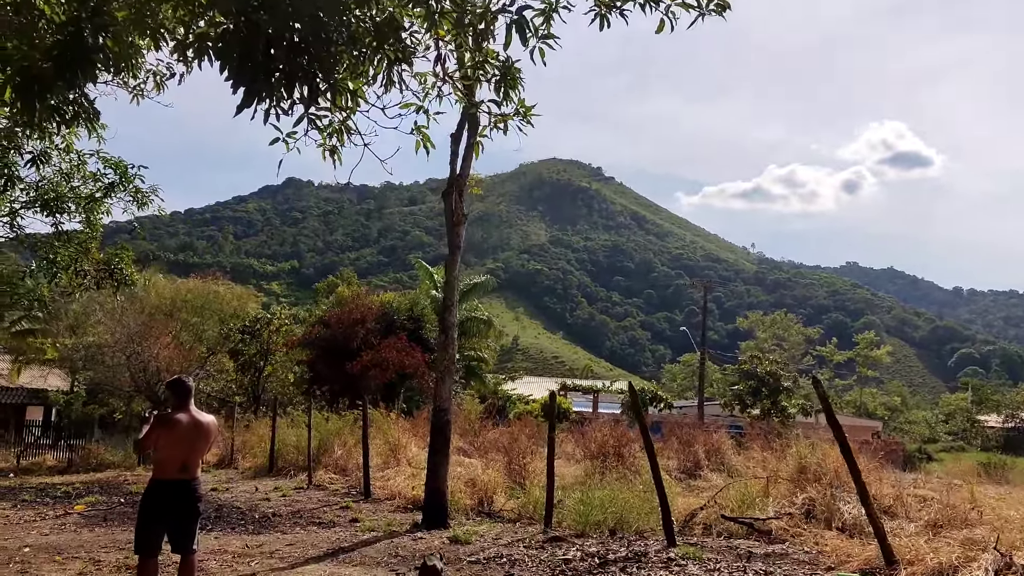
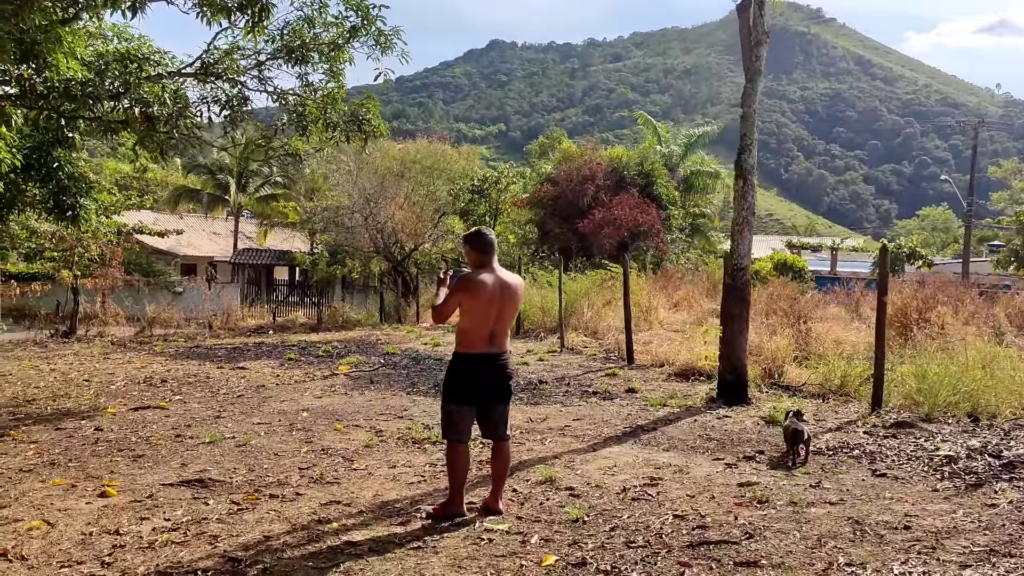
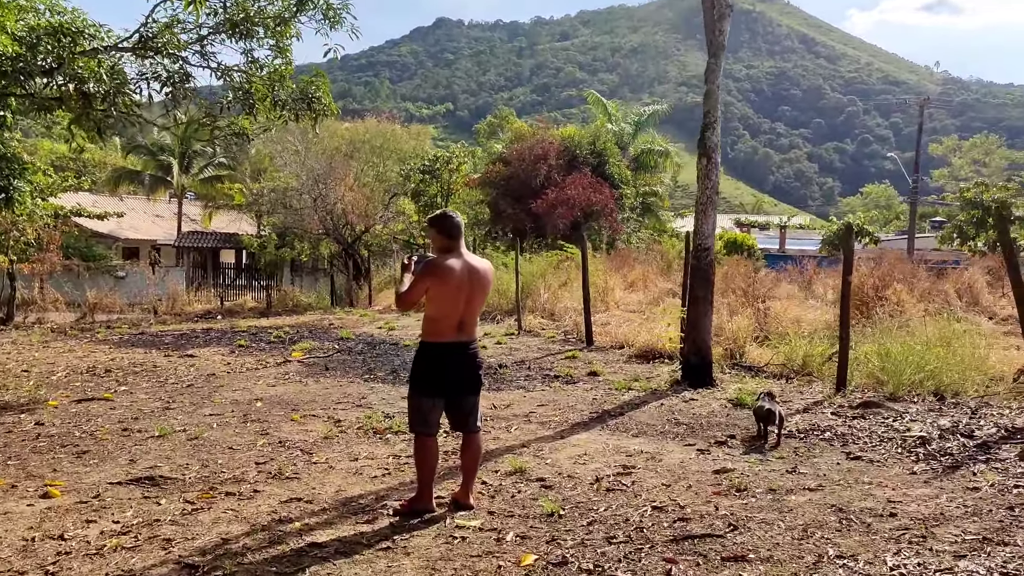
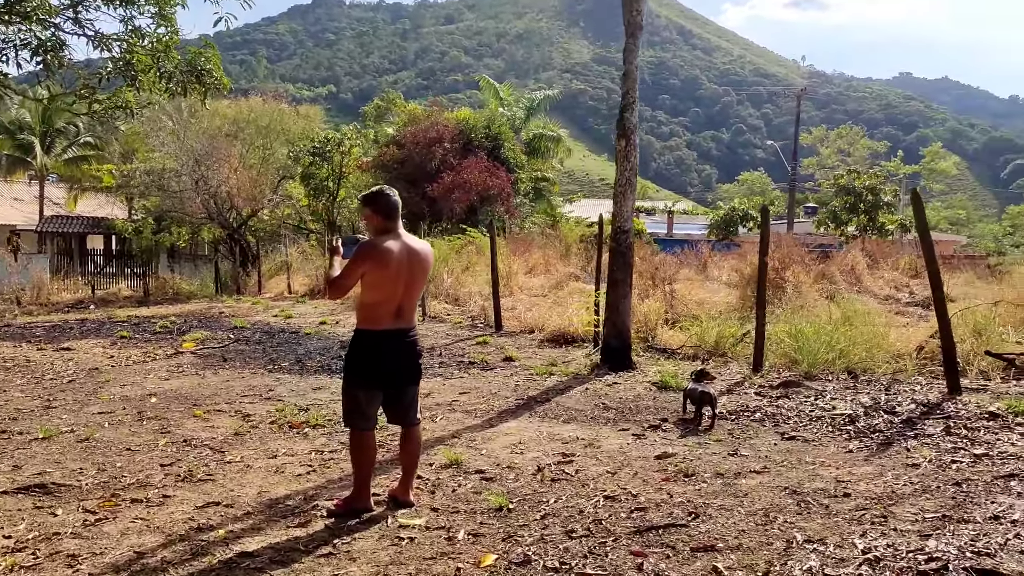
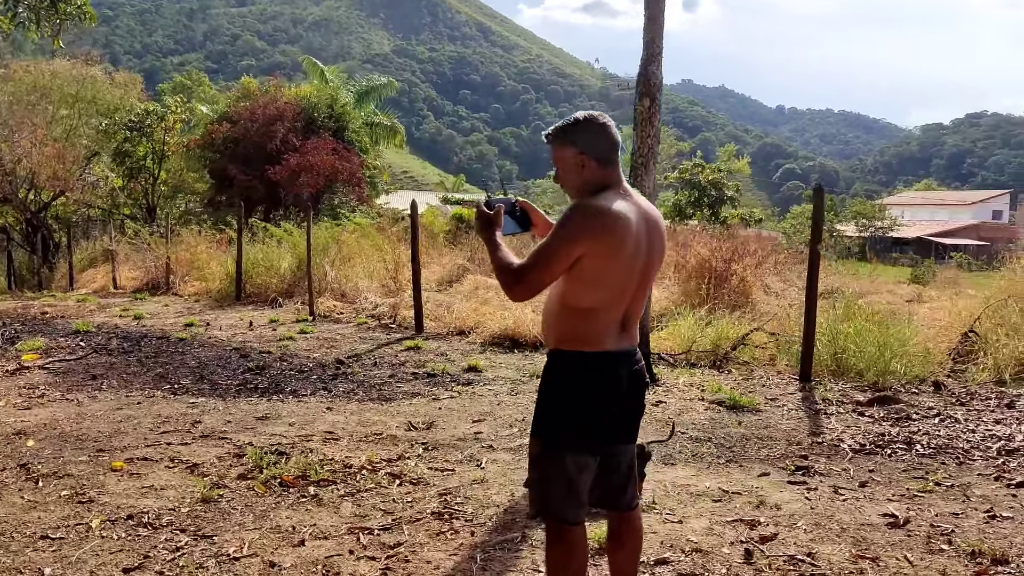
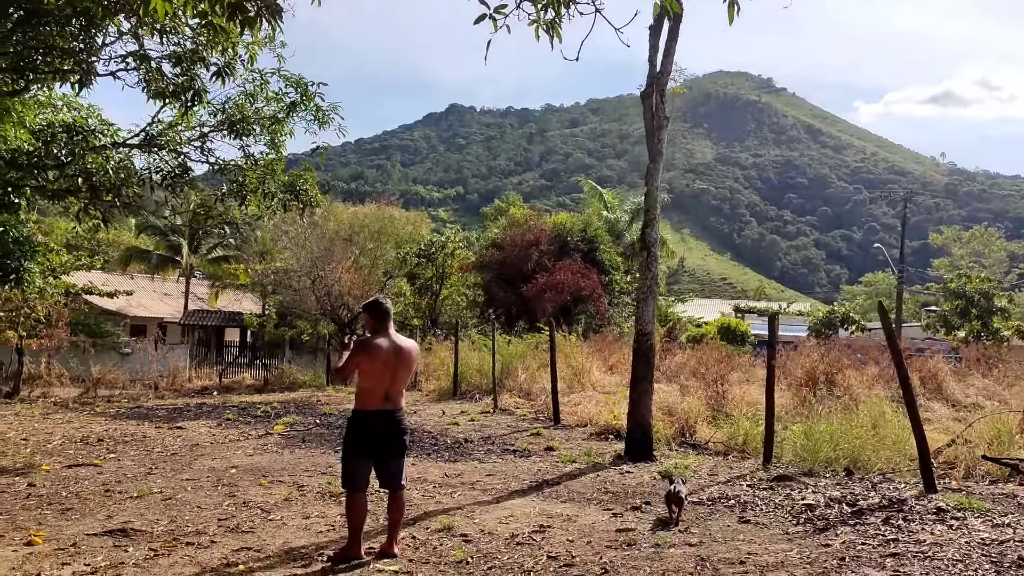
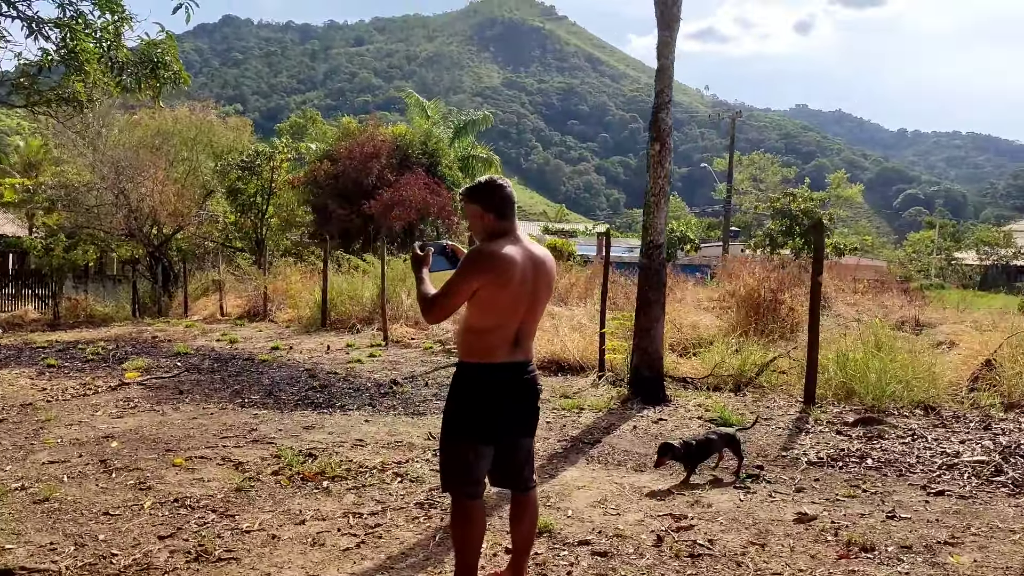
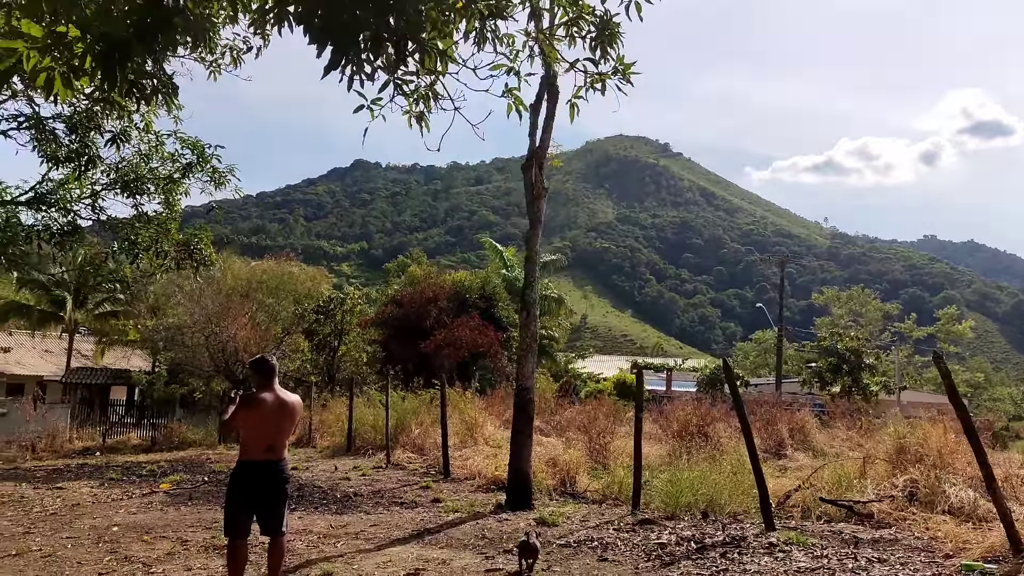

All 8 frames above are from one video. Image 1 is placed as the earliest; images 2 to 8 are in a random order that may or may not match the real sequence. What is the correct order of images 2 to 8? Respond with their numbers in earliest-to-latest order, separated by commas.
8, 6, 2, 3, 4, 7, 5
